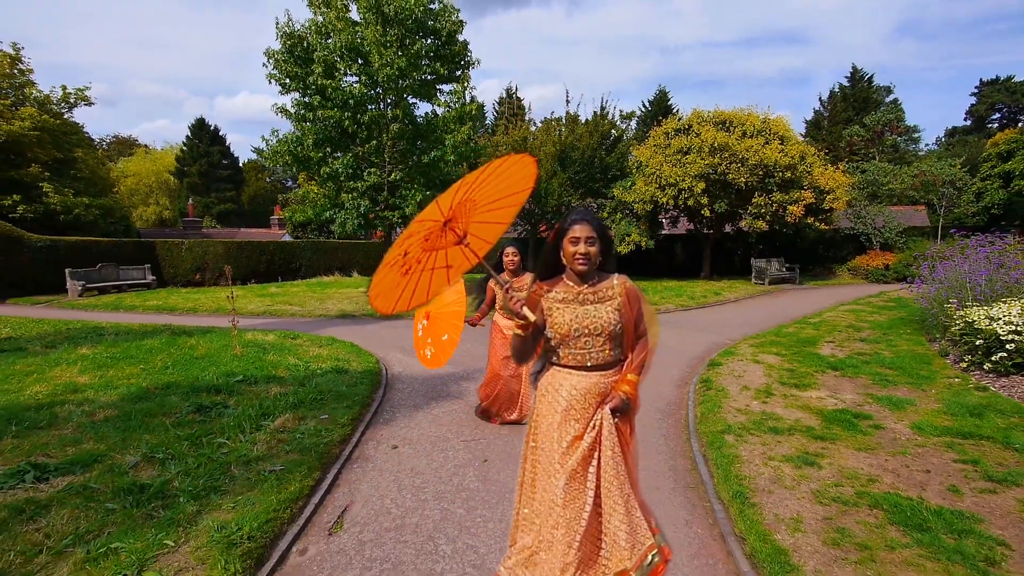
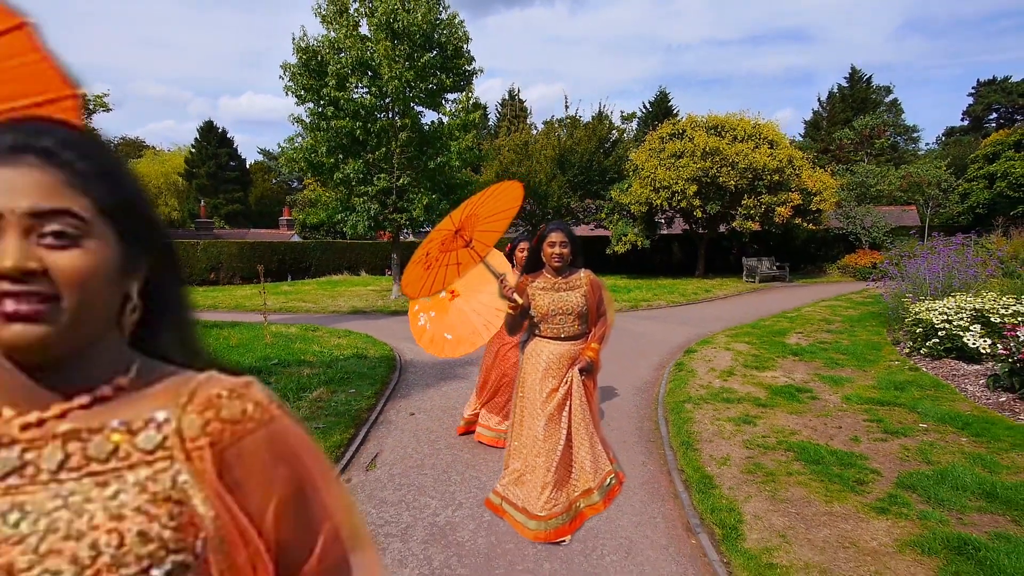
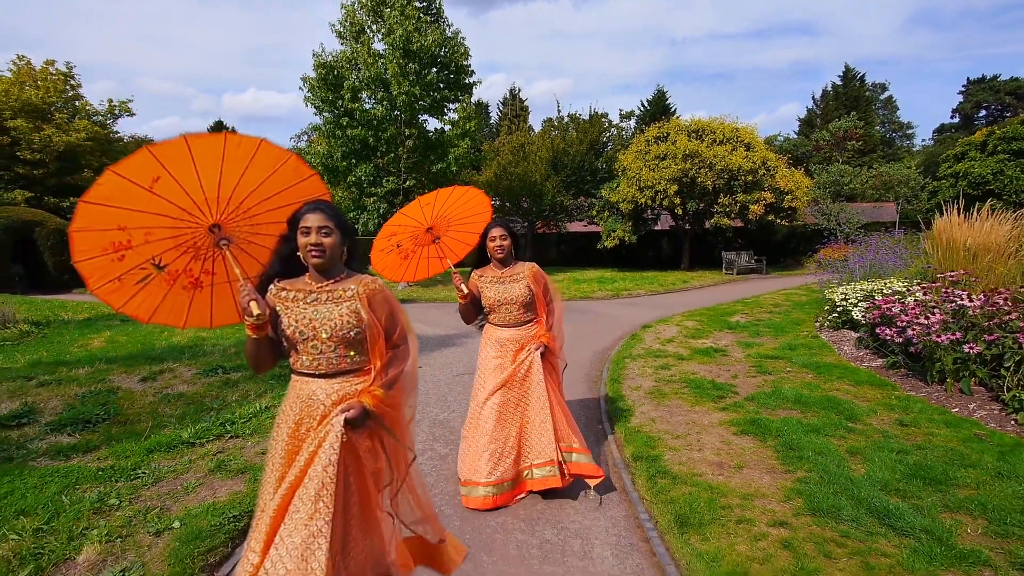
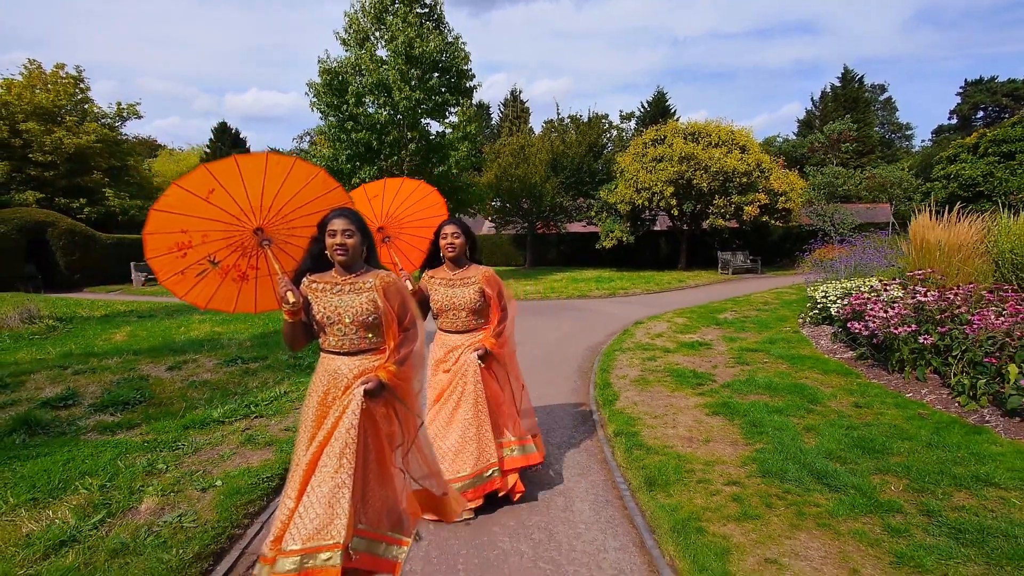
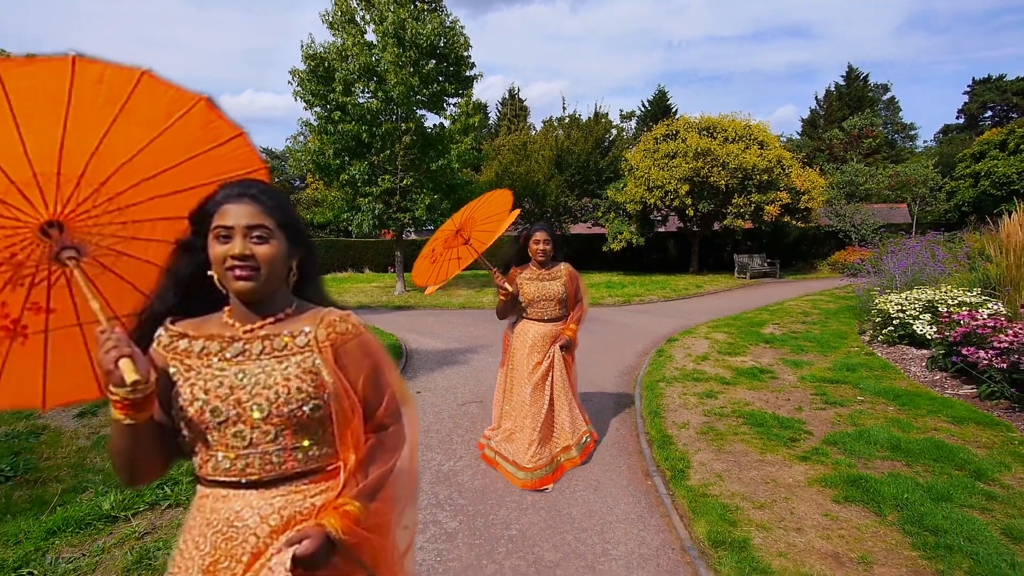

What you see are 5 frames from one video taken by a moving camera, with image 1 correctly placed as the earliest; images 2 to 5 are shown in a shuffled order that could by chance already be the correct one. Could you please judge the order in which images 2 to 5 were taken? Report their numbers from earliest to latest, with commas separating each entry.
2, 5, 3, 4
